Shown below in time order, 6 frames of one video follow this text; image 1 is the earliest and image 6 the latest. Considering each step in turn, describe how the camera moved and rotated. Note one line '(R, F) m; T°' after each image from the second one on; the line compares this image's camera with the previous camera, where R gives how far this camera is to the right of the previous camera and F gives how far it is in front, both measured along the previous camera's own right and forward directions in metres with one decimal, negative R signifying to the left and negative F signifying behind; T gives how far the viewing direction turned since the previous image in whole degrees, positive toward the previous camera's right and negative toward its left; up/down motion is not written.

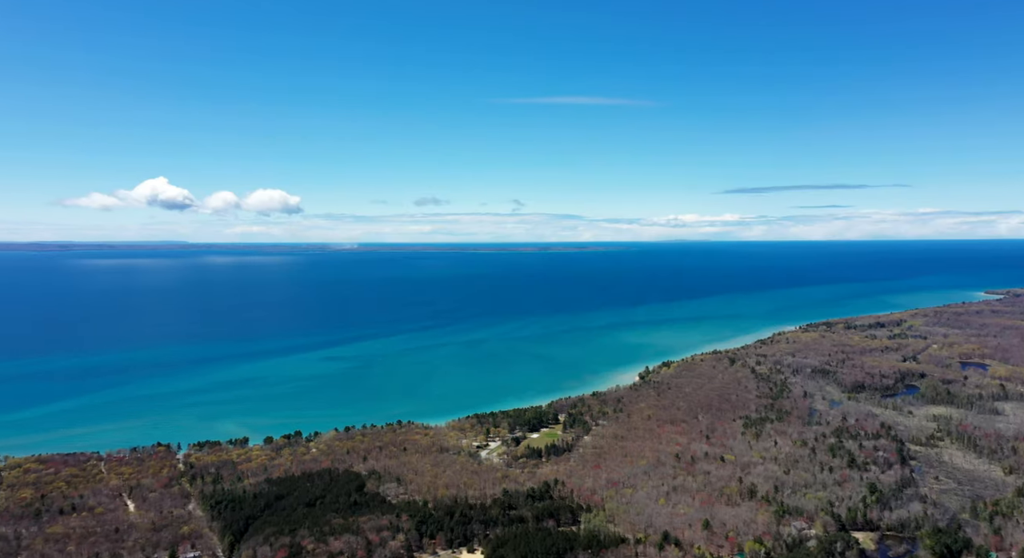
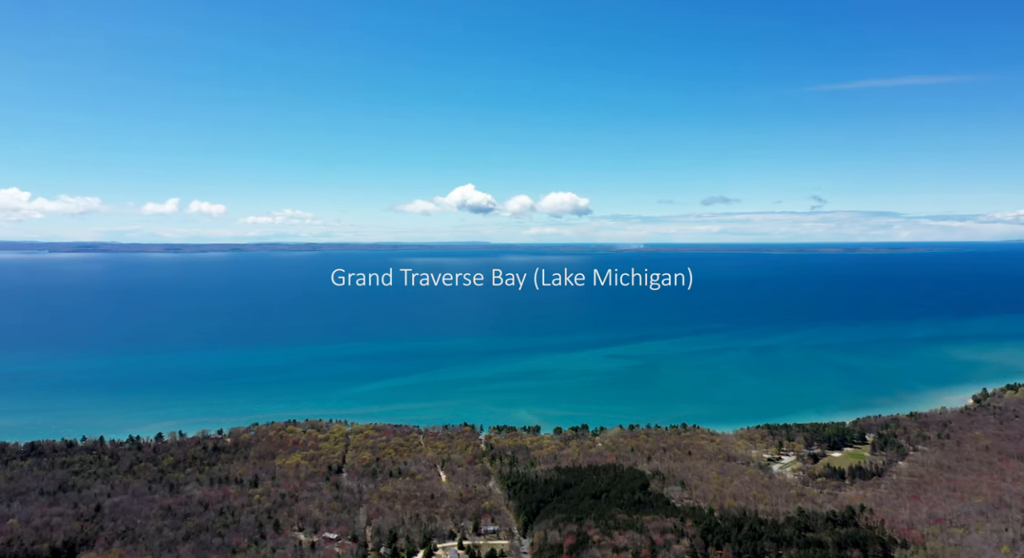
(-4.1, -0.8) m; -21°
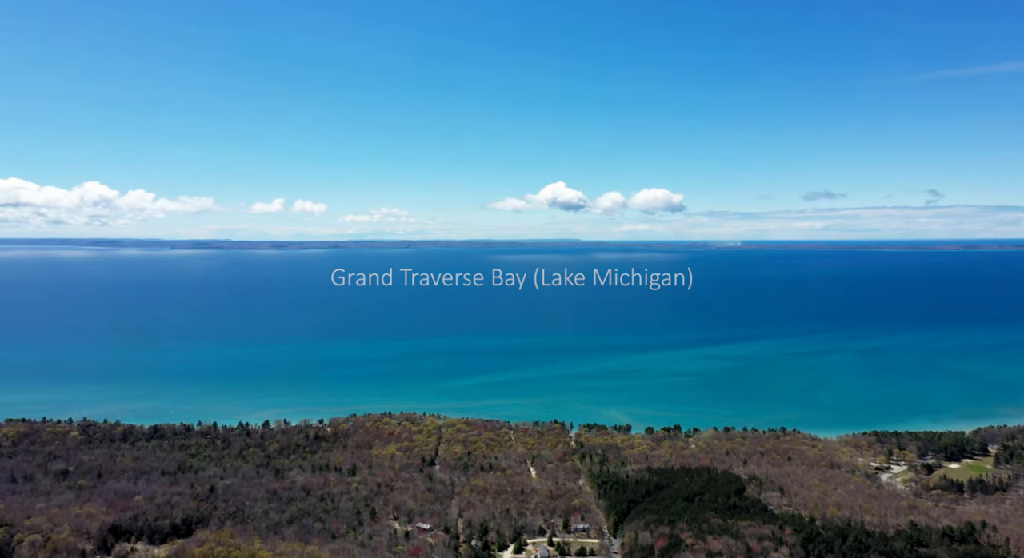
(-1.3, -0.1) m; -7°
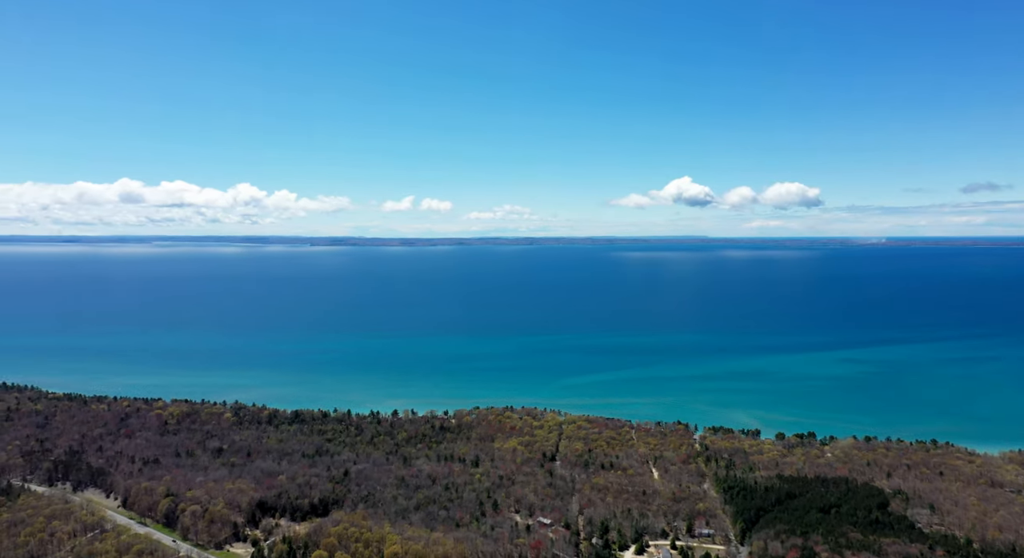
(-1.9, -0.2) m; -9°
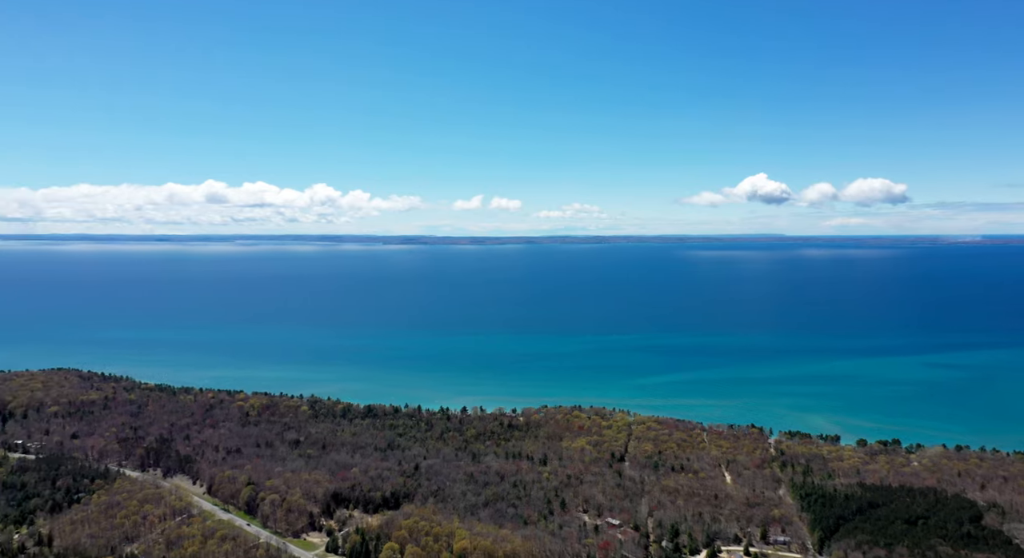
(-1.1, 0.0) m; -5°
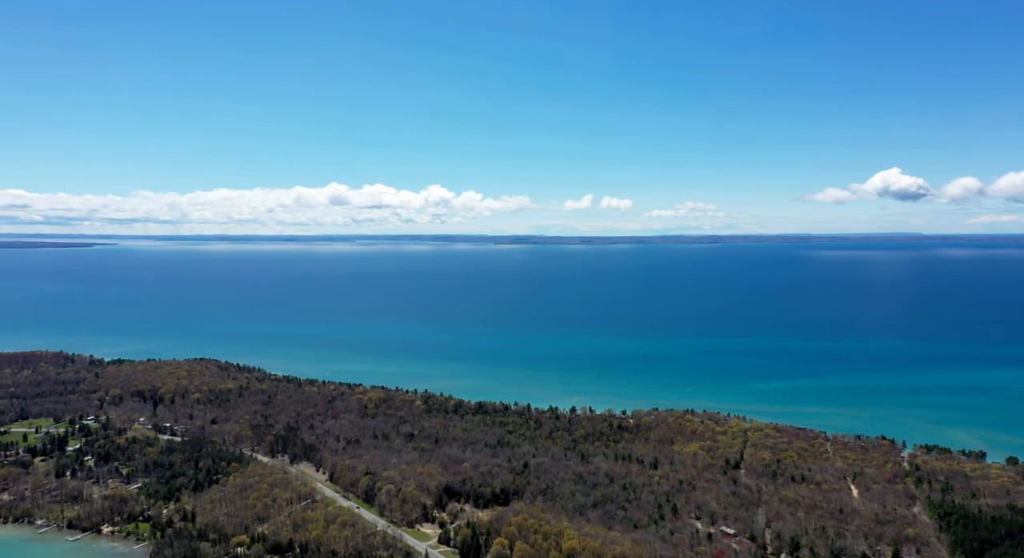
(-1.7, -0.1) m; -8°
